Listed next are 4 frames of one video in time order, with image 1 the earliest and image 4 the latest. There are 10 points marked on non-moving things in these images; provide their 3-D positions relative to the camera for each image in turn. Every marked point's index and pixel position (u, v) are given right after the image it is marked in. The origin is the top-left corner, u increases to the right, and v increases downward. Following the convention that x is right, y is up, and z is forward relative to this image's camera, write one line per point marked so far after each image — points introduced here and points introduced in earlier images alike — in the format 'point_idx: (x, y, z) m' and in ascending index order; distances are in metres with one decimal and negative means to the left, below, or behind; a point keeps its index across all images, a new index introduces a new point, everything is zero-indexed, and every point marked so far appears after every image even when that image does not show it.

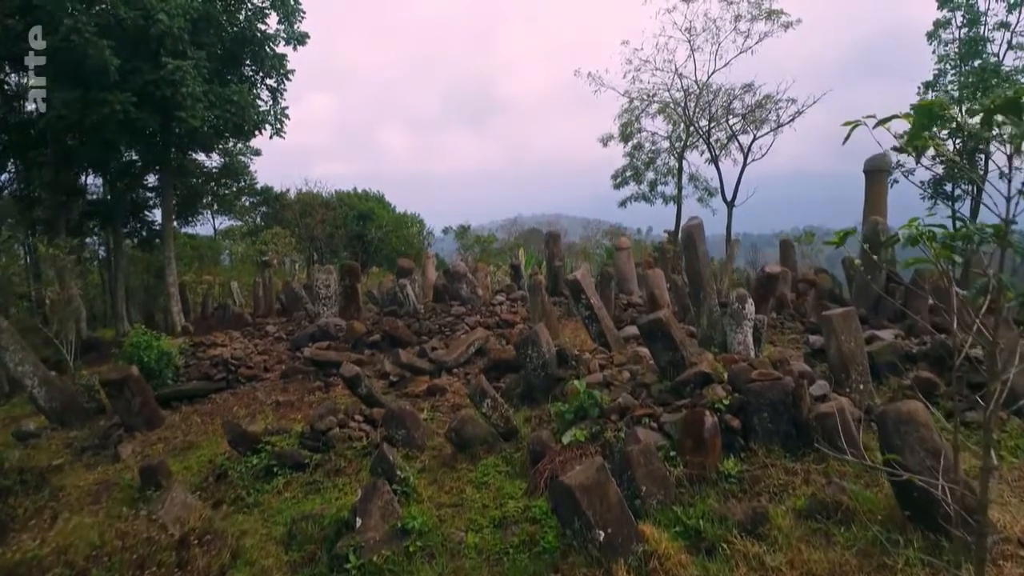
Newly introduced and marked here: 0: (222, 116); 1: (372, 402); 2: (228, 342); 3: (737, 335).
0: (-5.3, +3.2, +14.5) m
1: (-1.1, -0.9, +6.1) m
2: (-3.8, -0.7, +10.6) m
3: (+1.5, -0.3, +5.1) m
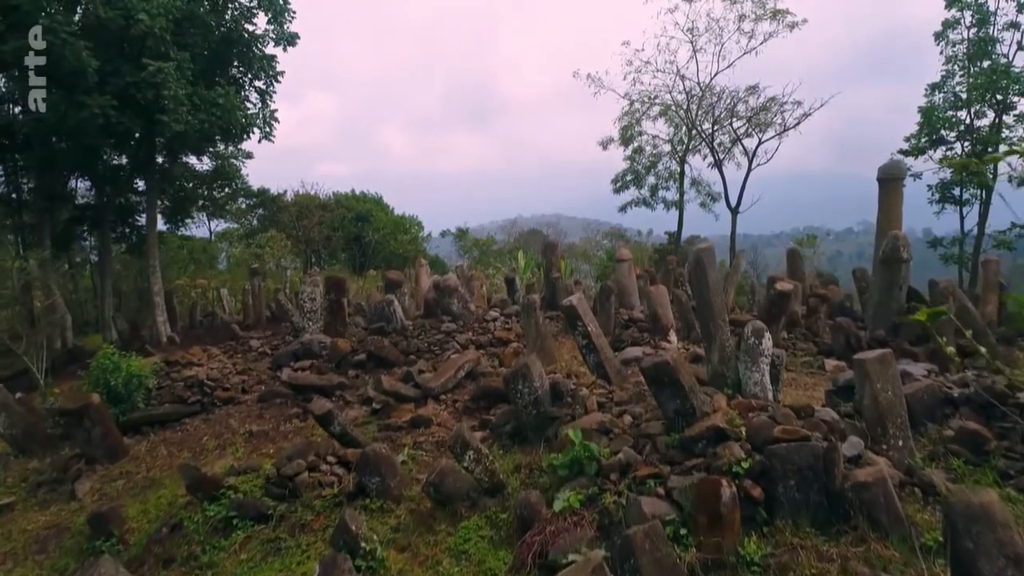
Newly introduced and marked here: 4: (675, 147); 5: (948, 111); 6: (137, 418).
0: (-5.4, +3.0, +13.9) m
1: (-1.2, -1.1, +5.5) m
2: (-3.9, -0.9, +10.0) m
3: (+1.4, -0.5, +4.6) m
4: (+3.4, +2.9, +16.4) m
5: (+8.4, +3.4, +15.2) m
6: (-3.9, -1.4, +8.2) m
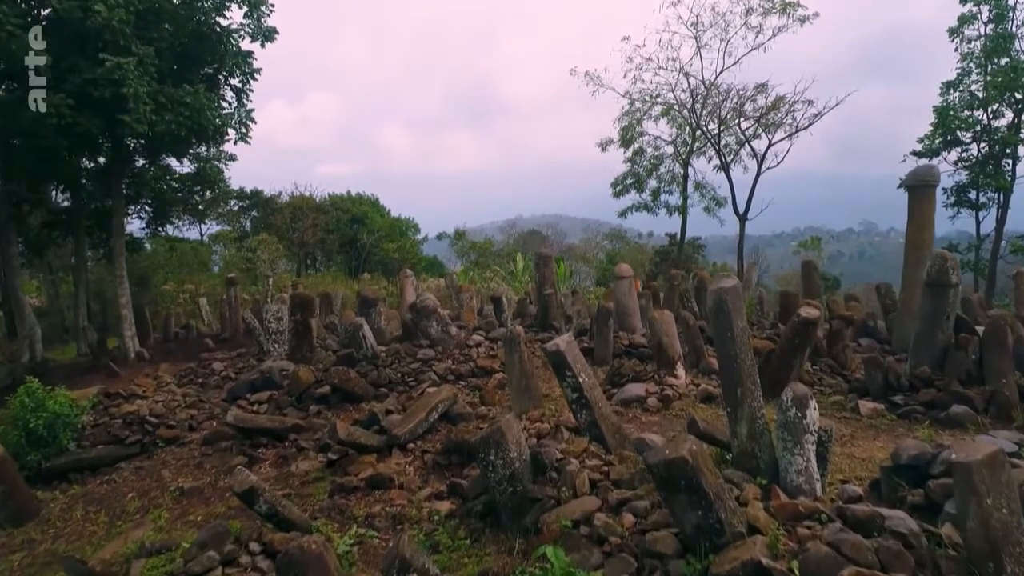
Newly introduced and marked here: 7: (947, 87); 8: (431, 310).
0: (-5.5, +2.7, +12.8) m
1: (-1.3, -1.3, +4.4) m
2: (-4.1, -1.2, +8.9) m
3: (+1.2, -0.7, +3.5) m
4: (+3.2, +2.7, +15.3) m
5: (+8.2, +3.2, +14.1) m
6: (-4.1, -1.6, +7.1) m
7: (+8.7, +4.0, +15.7) m
8: (-0.9, -0.3, +9.2) m
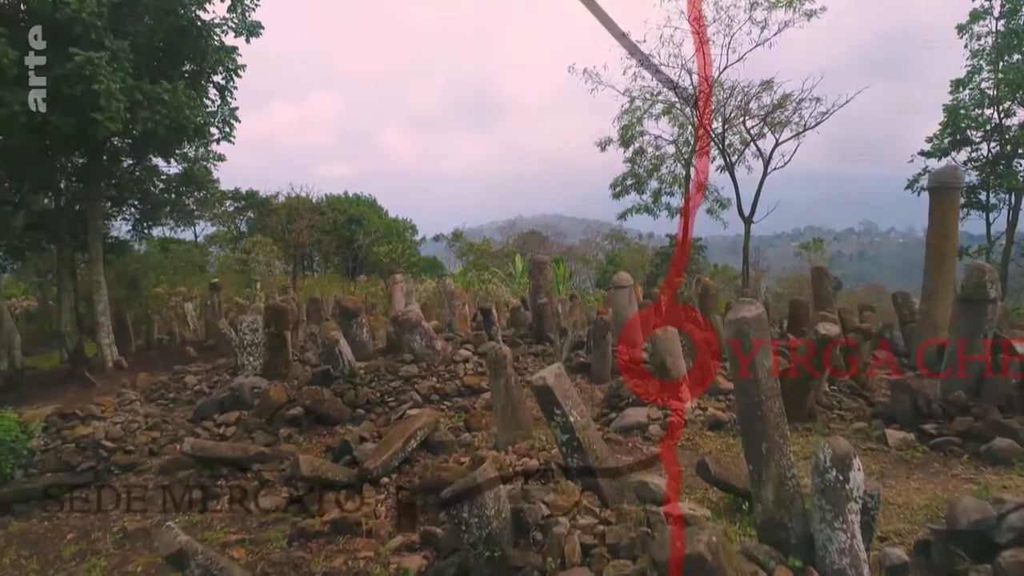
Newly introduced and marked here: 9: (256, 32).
0: (-5.6, +2.6, +12.2) m
1: (-1.4, -1.4, +3.7) m
2: (-4.2, -1.3, +8.3) m
3: (+1.1, -0.9, +2.8) m
4: (+3.1, +2.6, +14.6) m
5: (+8.1, +3.1, +13.5) m
6: (-4.2, -1.7, +6.4) m
7: (+8.6, +3.9, +15.0) m
8: (-1.0, -0.4, +8.5) m
9: (-4.8, +4.8, +14.7) m
